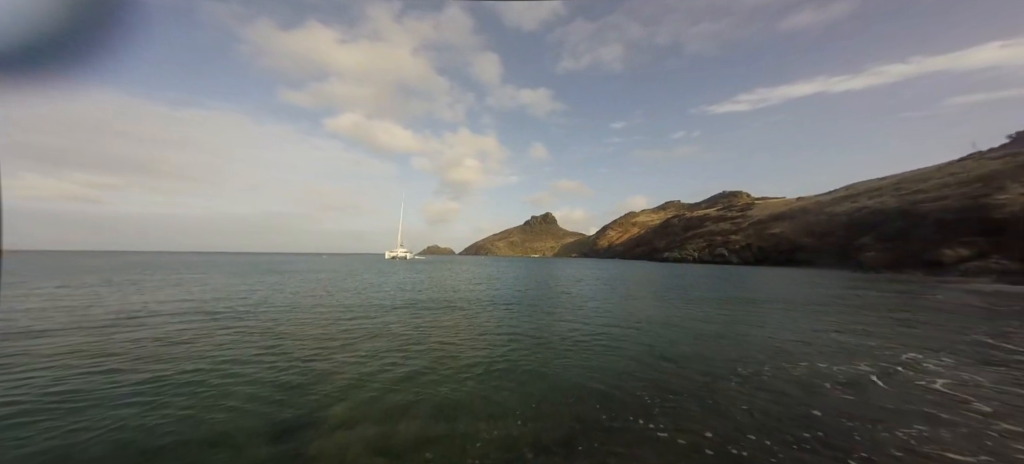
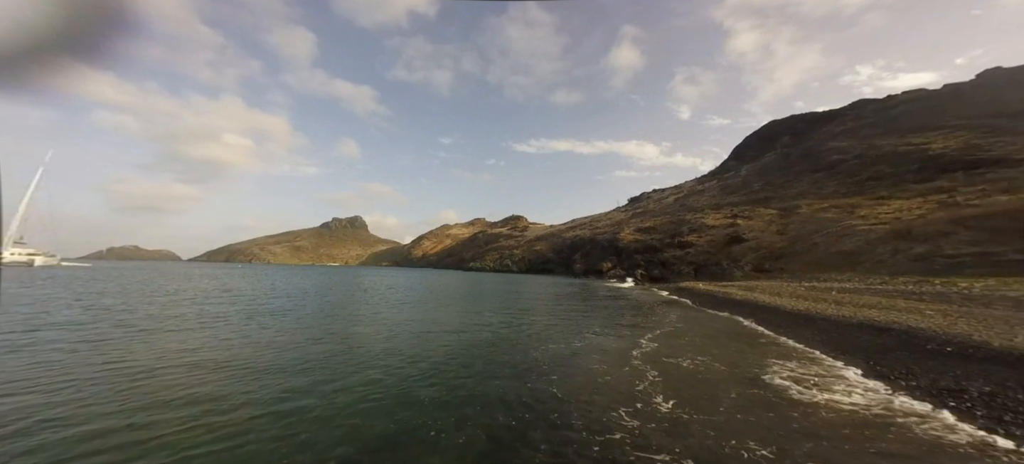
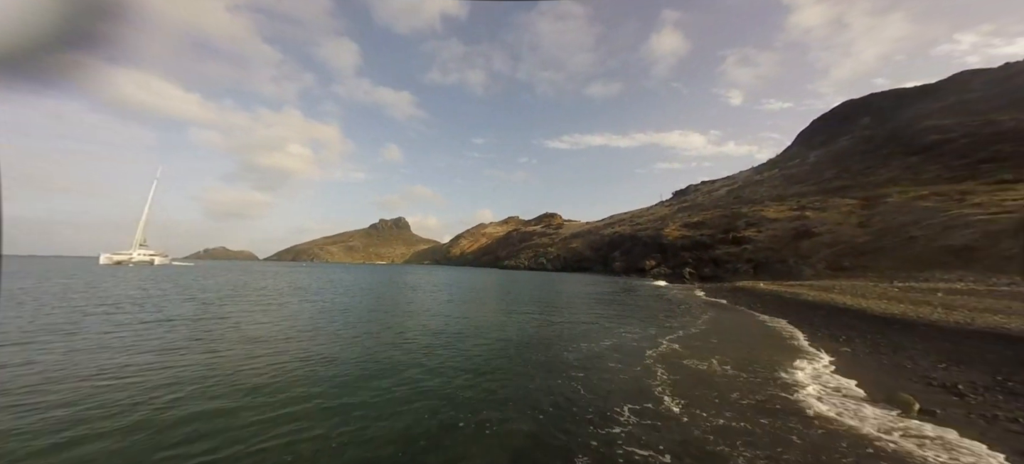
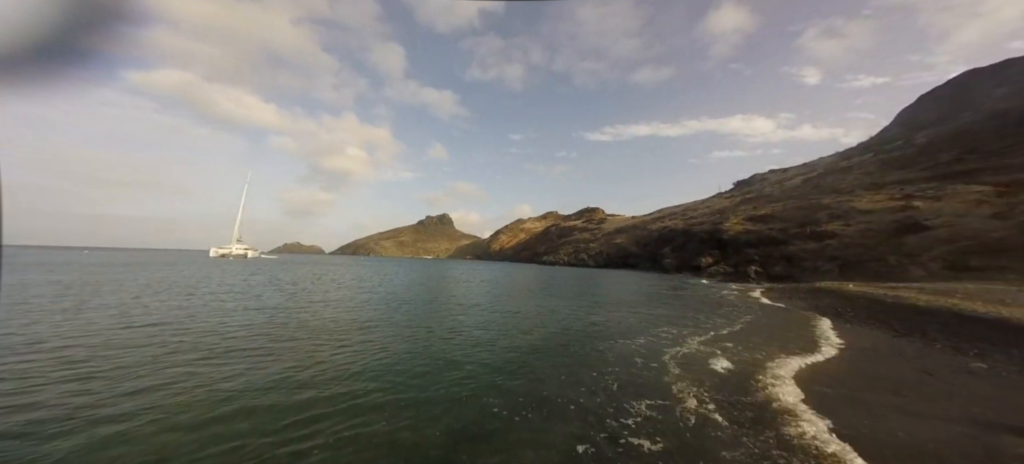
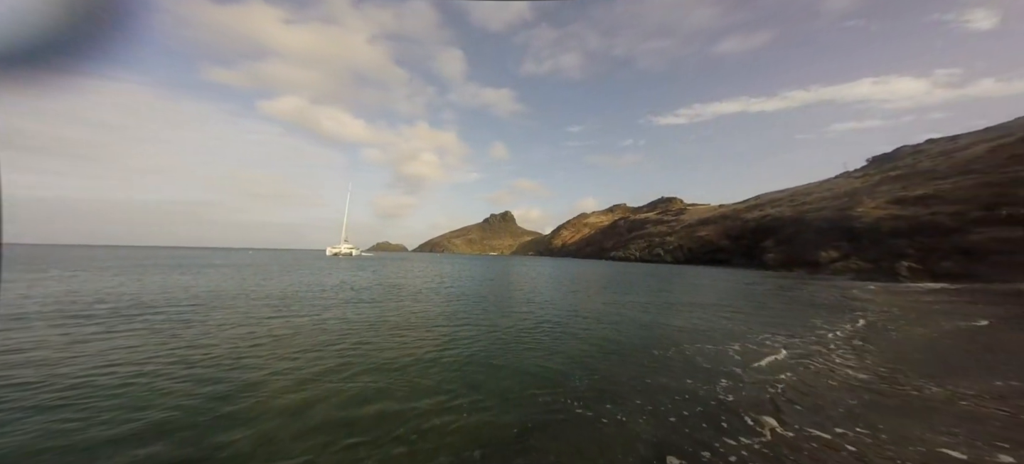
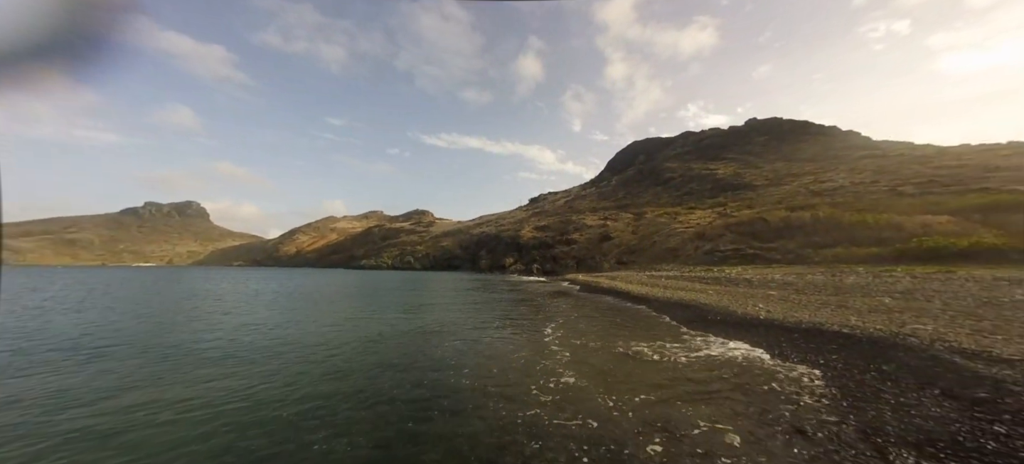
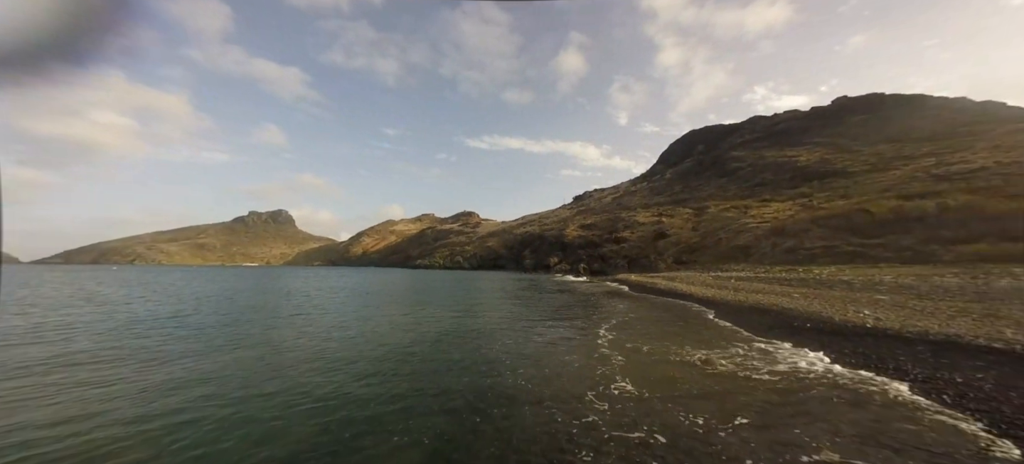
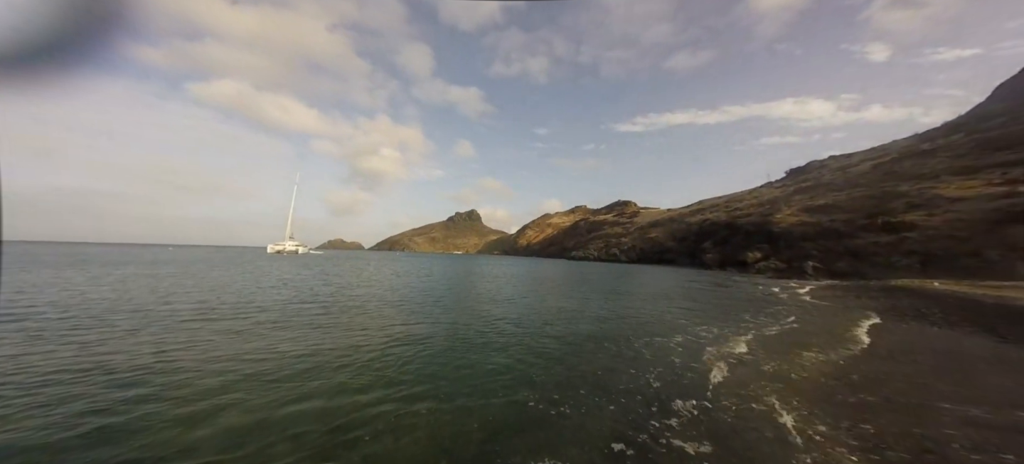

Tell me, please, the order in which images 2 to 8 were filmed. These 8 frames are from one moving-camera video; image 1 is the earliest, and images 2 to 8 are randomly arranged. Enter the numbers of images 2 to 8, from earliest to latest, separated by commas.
5, 8, 4, 3, 2, 7, 6
